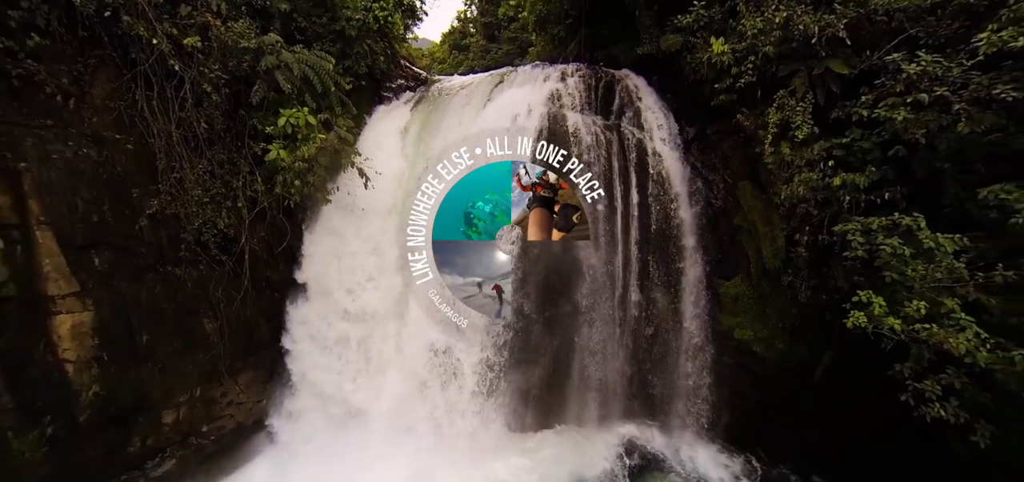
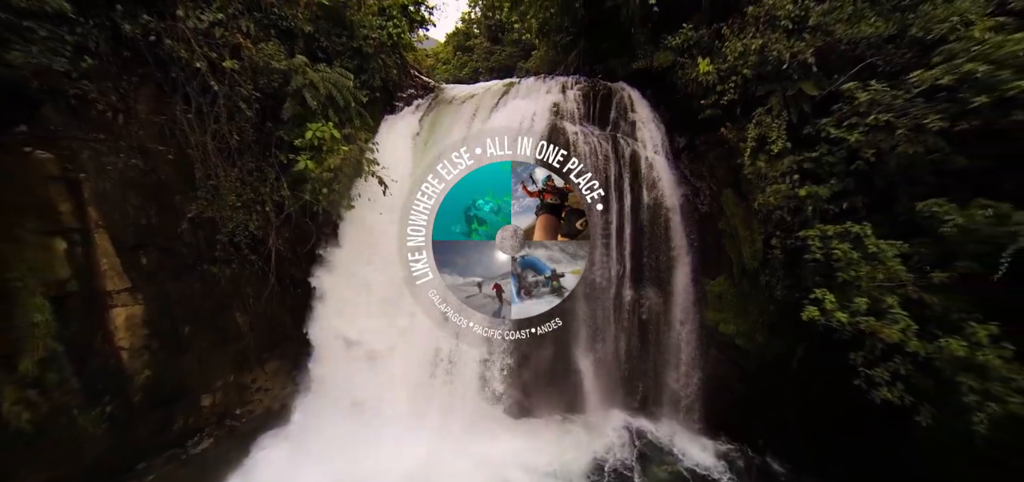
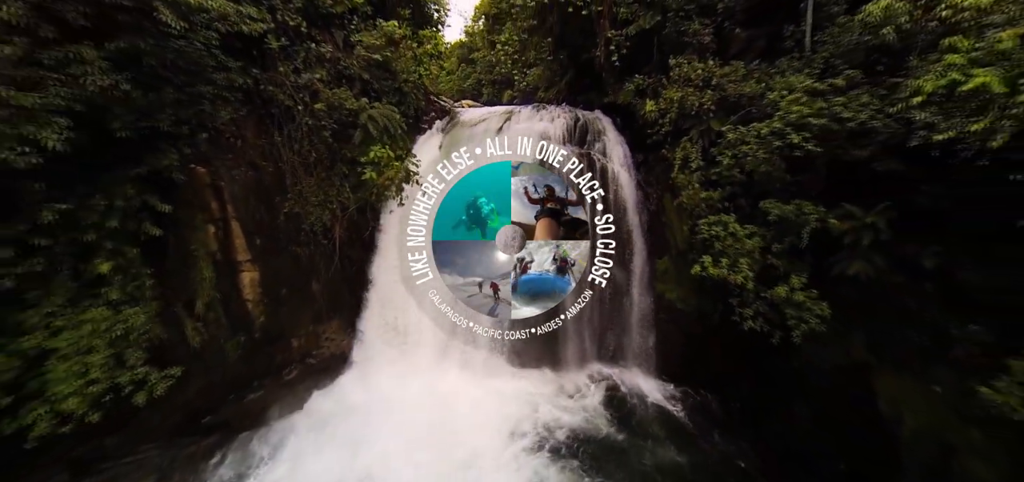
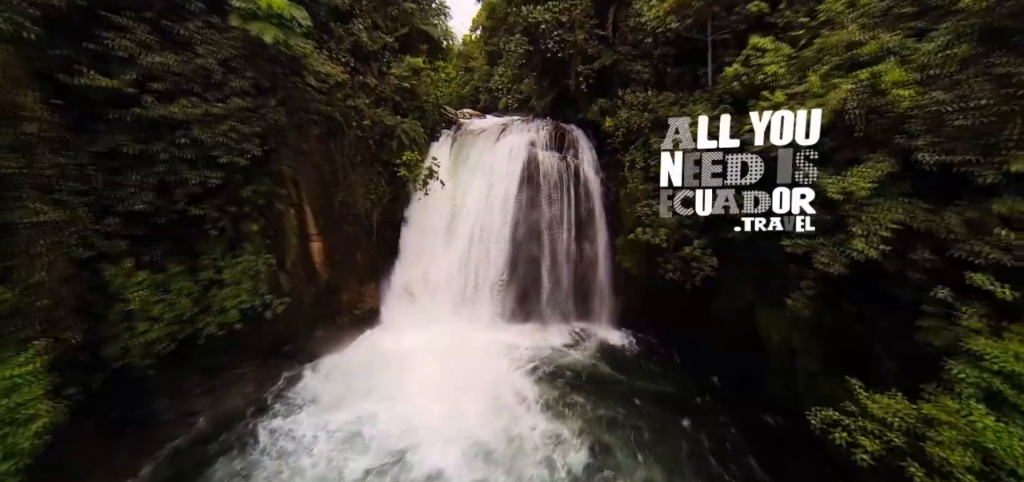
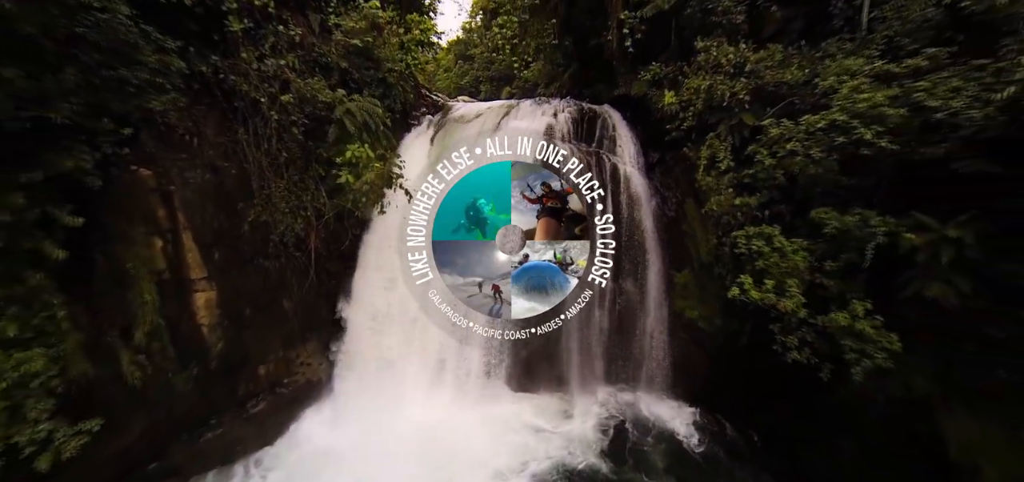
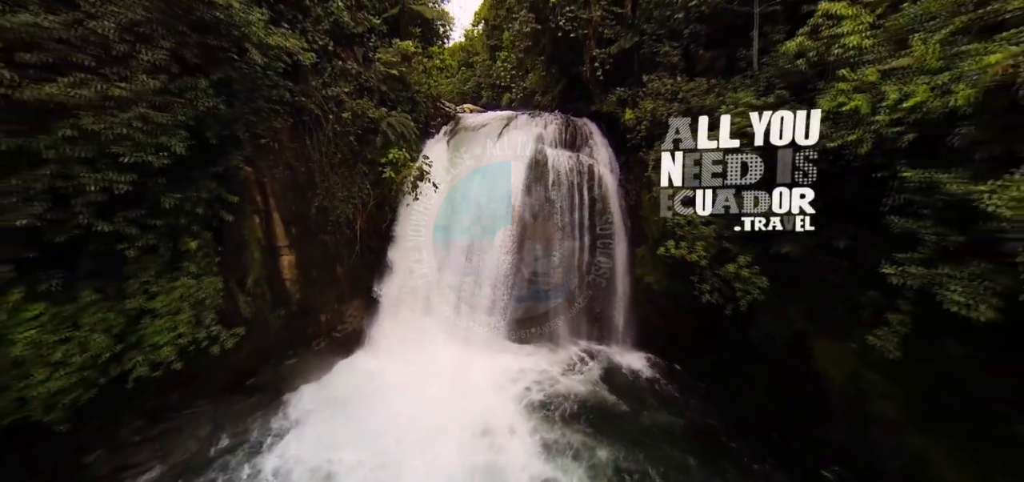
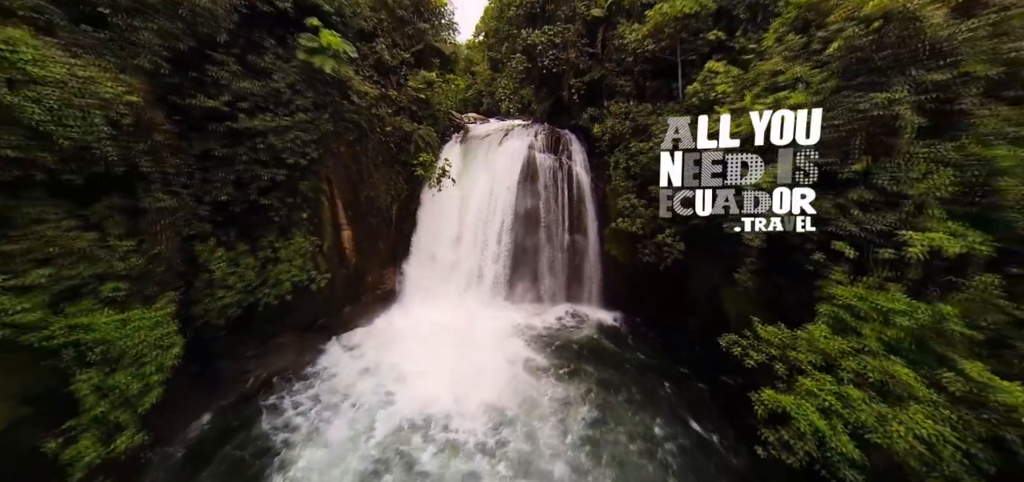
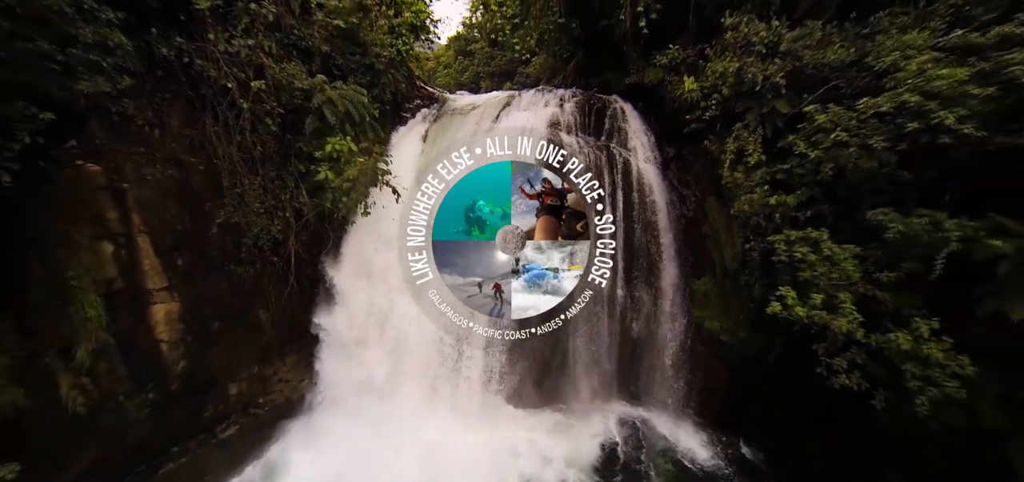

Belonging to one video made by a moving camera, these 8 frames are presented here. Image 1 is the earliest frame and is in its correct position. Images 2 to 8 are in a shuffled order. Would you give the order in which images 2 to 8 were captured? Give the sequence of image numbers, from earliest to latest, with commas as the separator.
2, 8, 5, 3, 6, 4, 7
